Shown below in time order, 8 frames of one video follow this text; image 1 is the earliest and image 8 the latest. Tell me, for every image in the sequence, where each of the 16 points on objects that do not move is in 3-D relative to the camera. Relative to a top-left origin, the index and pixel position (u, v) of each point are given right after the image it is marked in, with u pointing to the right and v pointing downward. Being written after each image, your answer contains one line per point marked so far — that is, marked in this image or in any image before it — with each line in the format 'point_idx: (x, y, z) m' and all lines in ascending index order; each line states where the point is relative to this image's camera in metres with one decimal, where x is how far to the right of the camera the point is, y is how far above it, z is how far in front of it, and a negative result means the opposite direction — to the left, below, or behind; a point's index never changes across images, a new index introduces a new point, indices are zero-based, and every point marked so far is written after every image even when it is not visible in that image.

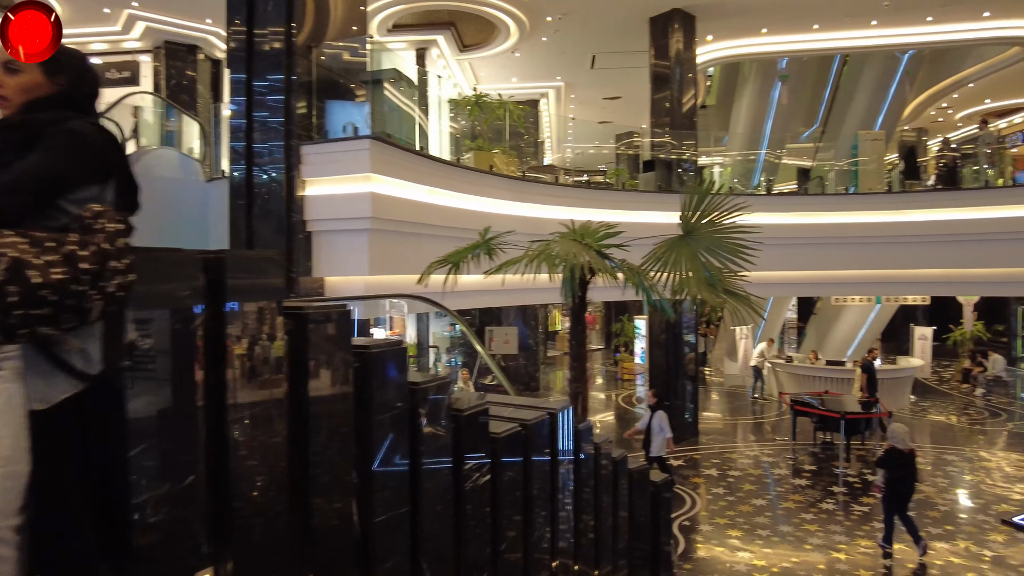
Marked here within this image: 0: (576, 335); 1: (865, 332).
0: (+0.5, -0.3, +4.8) m
1: (+8.1, -1.0, +15.3) m
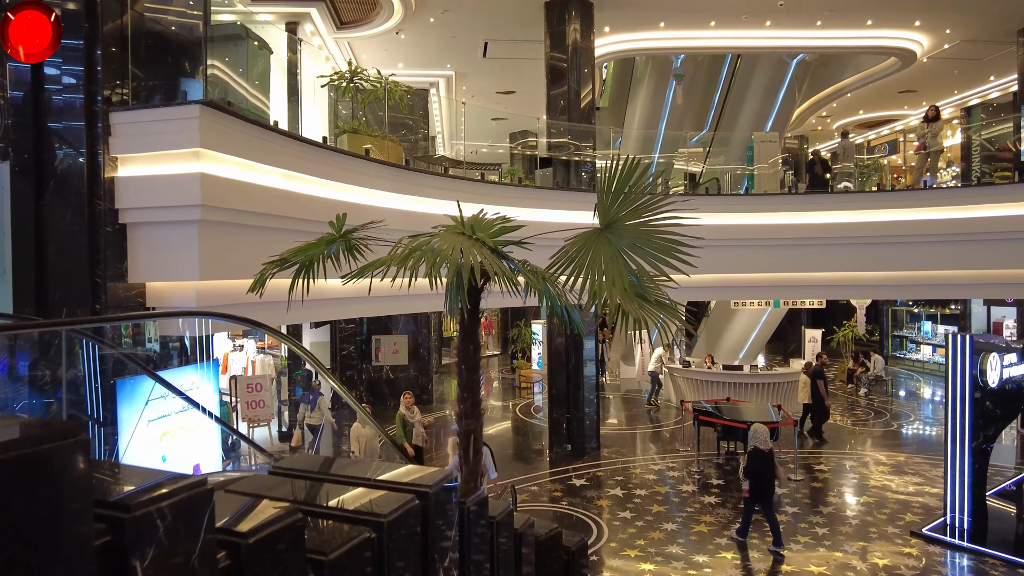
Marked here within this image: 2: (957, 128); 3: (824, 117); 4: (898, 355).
0: (-0.3, -0.4, +3.8) m
1: (+5.6, -1.1, +15.3) m
2: (+6.8, +2.1, +10.2) m
3: (+8.8, +4.8, +18.7) m
4: (+11.5, -2.0, +19.6) m
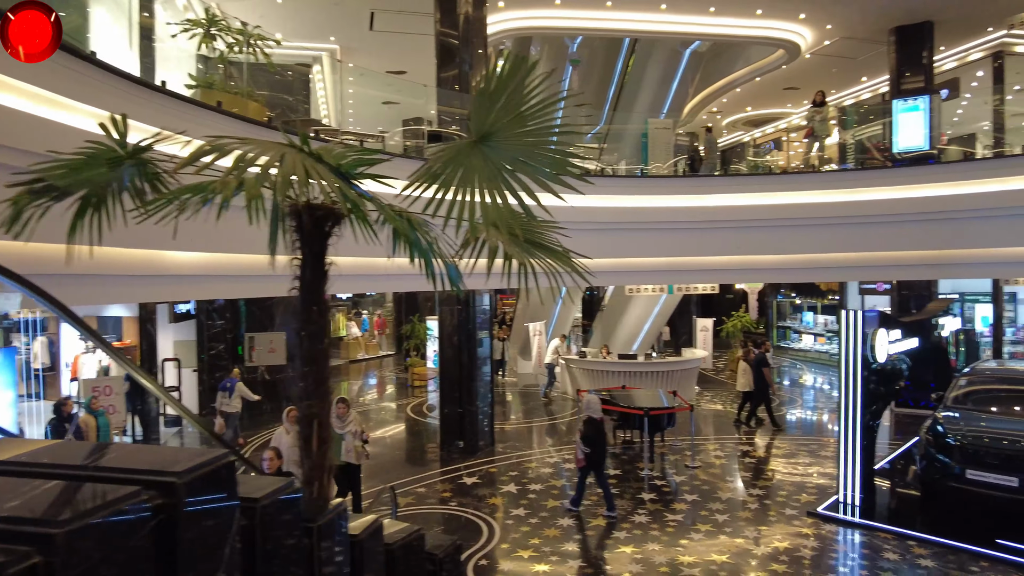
0: (-0.9, -0.1, +3.0) m
1: (+3.2, -0.9, +15.2) m
2: (+5.0, +2.4, +10.4) m
3: (+5.8, +5.0, +19.1) m
4: (+8.3, -1.8, +20.4) m
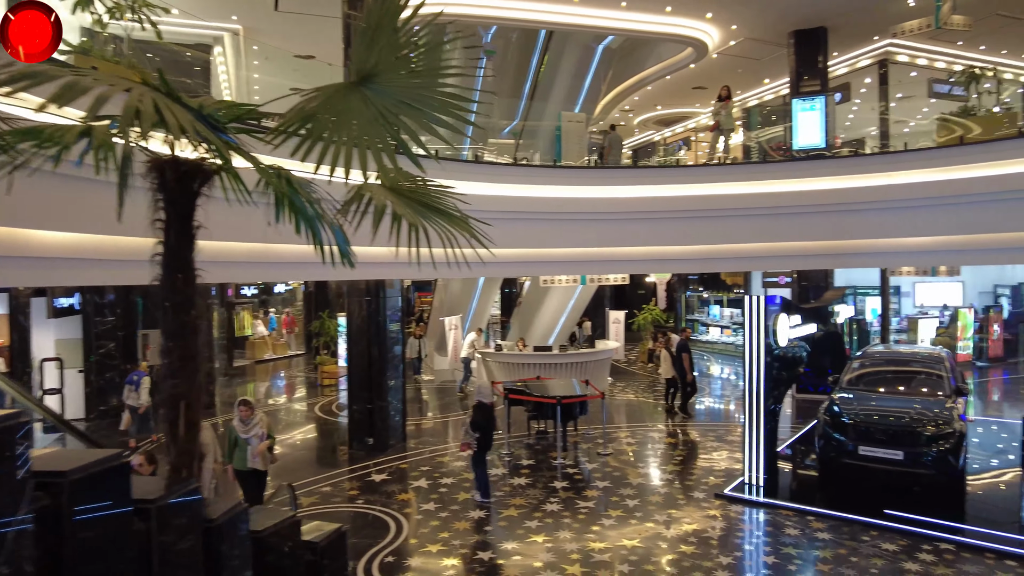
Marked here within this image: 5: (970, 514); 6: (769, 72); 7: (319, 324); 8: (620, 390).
0: (-1.4, 0.0, +2.7) m
1: (+1.2, -0.7, +15.3) m
2: (+3.7, +2.5, +10.7) m
3: (+3.4, +5.2, +19.4) m
4: (+5.7, -1.6, +21.1) m
5: (+4.3, -2.1, +6.2) m
6: (+6.1, +5.1, +15.7) m
7: (-5.0, -0.9, +17.0) m
8: (+2.3, -2.2, +14.4) m
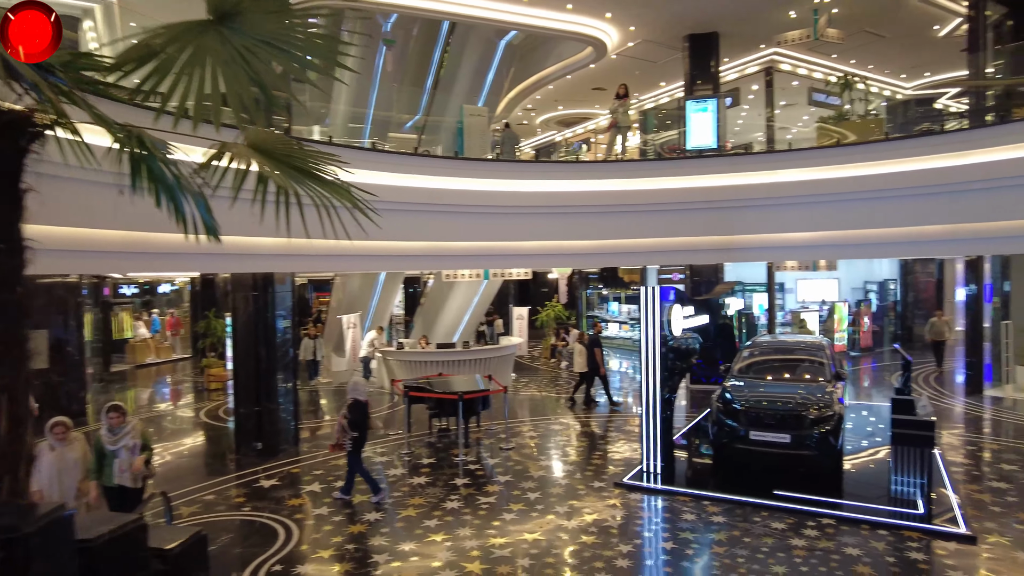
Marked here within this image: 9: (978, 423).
0: (-1.8, +0.1, +2.3) m
1: (-1.0, -0.6, +15.2) m
2: (+2.1, +2.6, +11.0) m
3: (+0.5, +5.3, +19.6) m
4: (+2.7, -1.5, +21.5) m
5: (+3.3, -2.0, +6.5) m
6: (+3.8, +5.2, +16.3) m
7: (-7.4, -0.9, +16.0) m
8: (+0.2, -2.1, +14.4) m
9: (+6.9, -2.0, +9.8) m
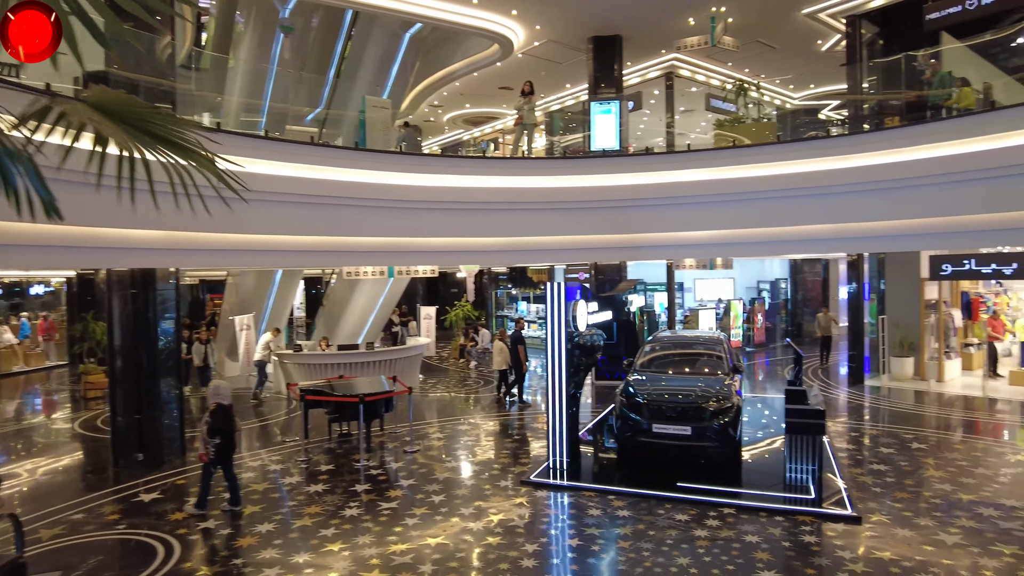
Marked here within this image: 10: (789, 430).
0: (-2.1, +0.1, +1.8) m
1: (-3.1, -0.6, +14.7) m
2: (+0.5, +2.7, +11.0) m
3: (-2.2, +5.3, +19.3) m
4: (-0.3, -1.5, +21.5) m
5: (+2.4, -2.0, +6.7) m
6: (+1.5, +5.3, +16.4) m
7: (-9.5, -0.9, +14.6) m
8: (-1.8, -2.1, +14.1) m
9: (+5.5, -1.9, +10.4) m
10: (+2.7, -1.4, +6.4) m
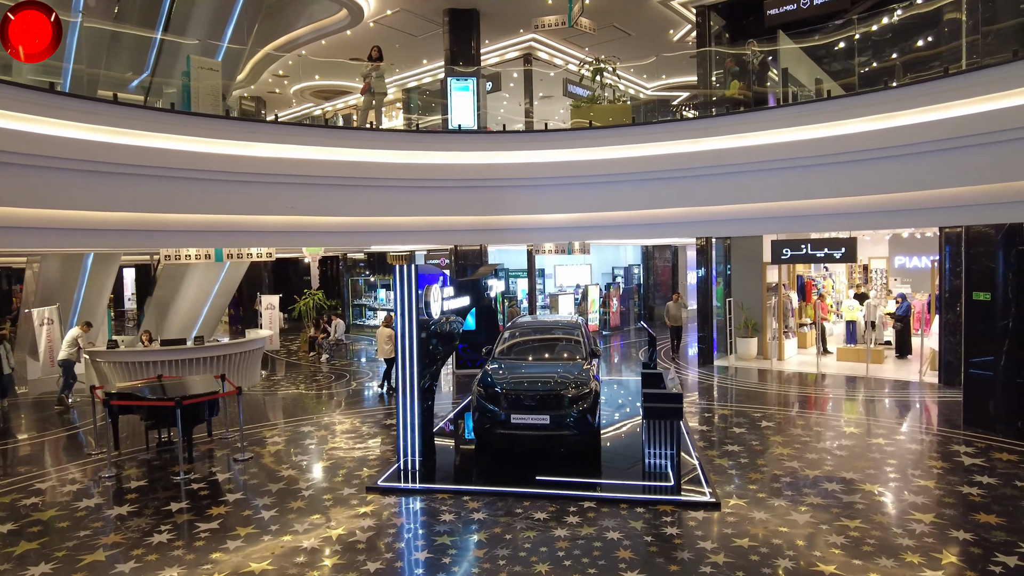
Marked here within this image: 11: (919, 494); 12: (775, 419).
0: (-2.5, +0.2, +0.7) m
1: (-6.0, -0.4, +13.2) m
2: (-1.8, +2.9, +10.2) m
3: (-6.1, +5.6, +17.7) m
4: (-4.7, -1.1, +20.4) m
5: (+0.9, -1.8, +6.5) m
6: (-2.0, +5.6, +15.7) m
7: (-12.3, -0.7, +11.8) m
8: (-4.6, -1.8, +12.9) m
9: (+3.2, -1.7, +10.8) m
10: (+1.3, -1.2, +6.2) m
11: (+3.4, -1.8, +5.6) m
12: (+3.4, -1.7, +8.6) m
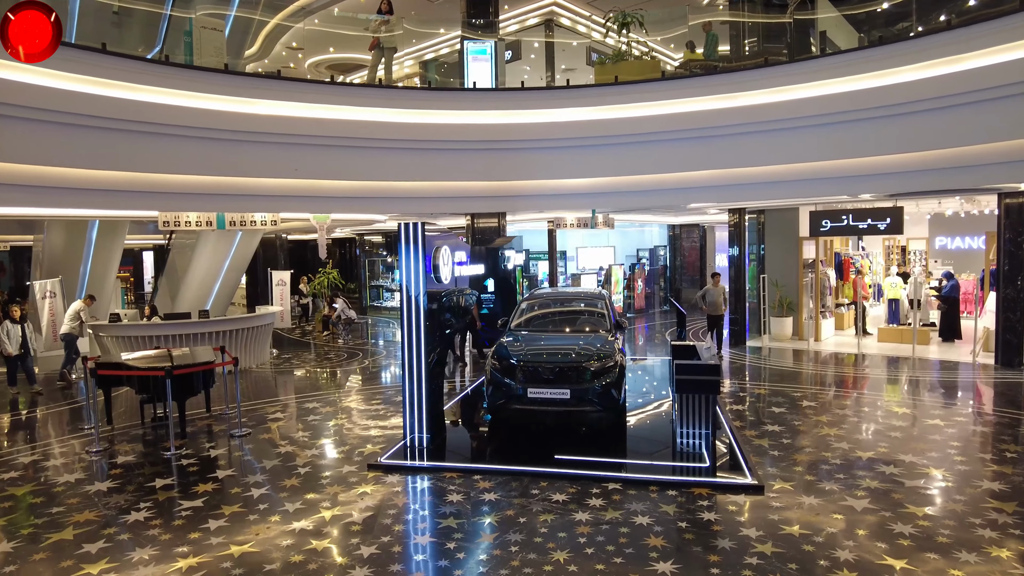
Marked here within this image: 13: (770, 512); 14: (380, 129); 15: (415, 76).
0: (-2.5, +0.5, +0.2) m
1: (-5.6, +0.1, +12.8) m
2: (-1.5, +3.3, +9.6) m
3: (-5.6, +6.2, +17.2) m
4: (-4.1, -0.5, +19.9) m
5: (+1.1, -1.4, +5.9) m
6: (-1.5, +6.1, +15.1) m
7: (-12.0, -0.2, +11.6) m
8: (-4.3, -1.4, +12.5) m
9: (+3.5, -1.3, +10.1) m
10: (+1.4, -0.9, +5.6) m
11: (+3.6, -1.4, +4.9) m
12: (+3.7, -1.3, +7.9) m
13: (+1.7, -1.5, +4.4) m
14: (-1.7, +2.1, +9.0) m
15: (-1.5, +3.4, +9.6) m
